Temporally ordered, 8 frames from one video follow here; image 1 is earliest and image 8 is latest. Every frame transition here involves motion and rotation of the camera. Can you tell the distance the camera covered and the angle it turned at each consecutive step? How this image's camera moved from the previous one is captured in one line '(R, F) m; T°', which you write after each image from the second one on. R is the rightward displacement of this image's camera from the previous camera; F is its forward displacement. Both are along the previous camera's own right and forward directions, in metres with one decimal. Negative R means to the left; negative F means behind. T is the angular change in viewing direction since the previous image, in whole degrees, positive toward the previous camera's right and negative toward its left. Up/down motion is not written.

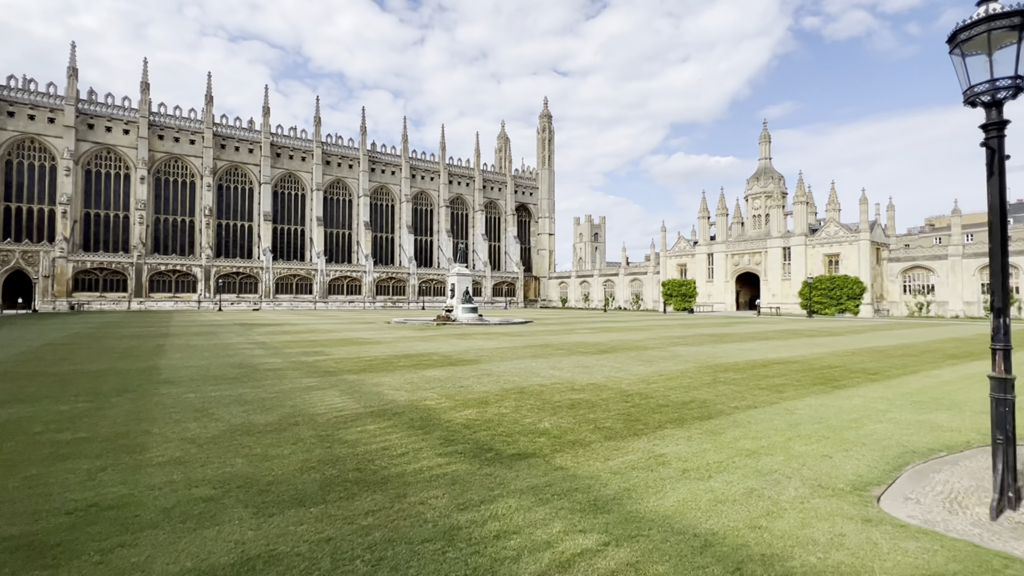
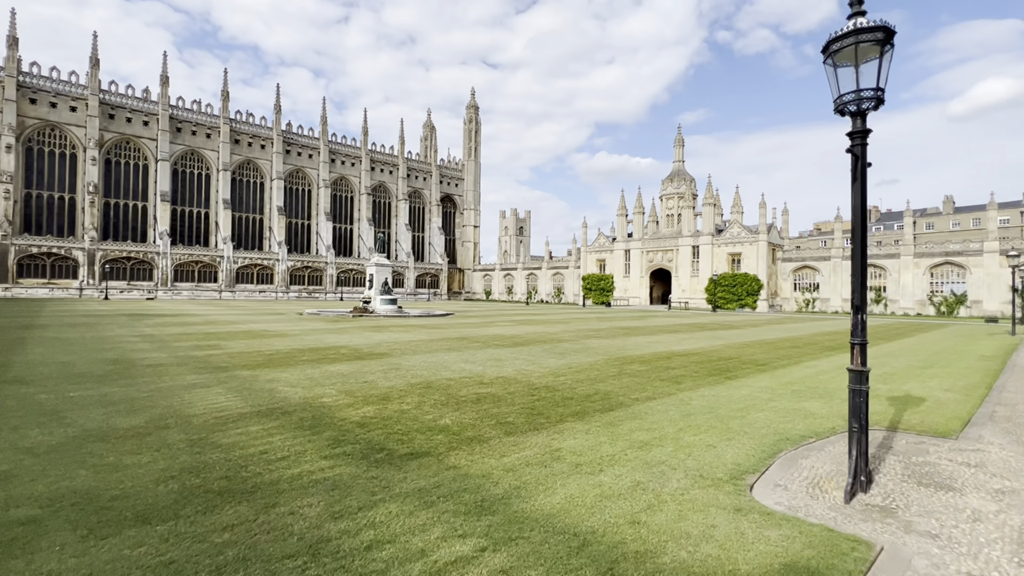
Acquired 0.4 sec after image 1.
(+0.3, +0.2) m; +9°
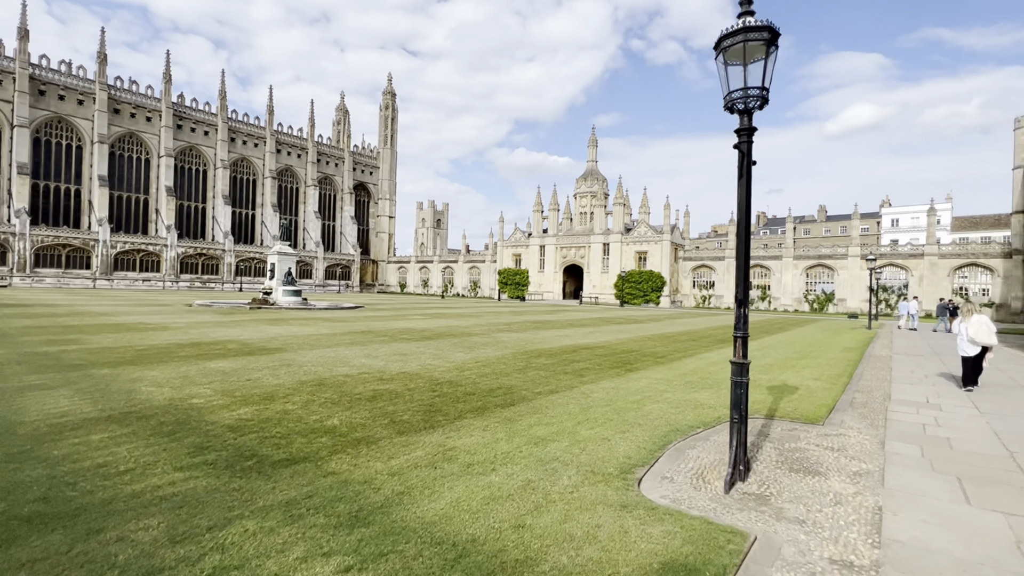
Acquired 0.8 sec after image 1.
(+0.2, +0.2) m; +9°
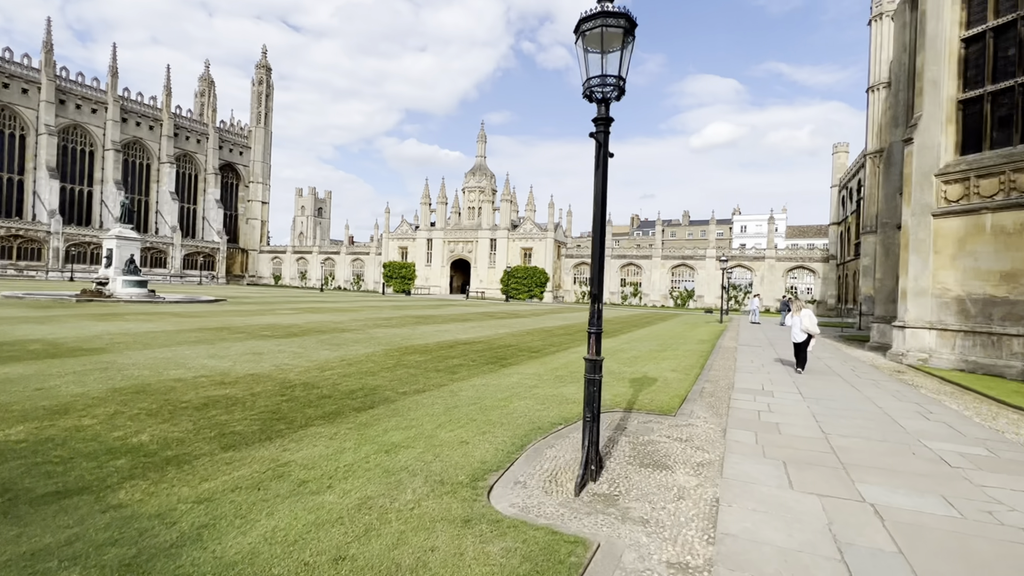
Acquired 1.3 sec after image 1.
(+0.3, +0.3) m; +13°
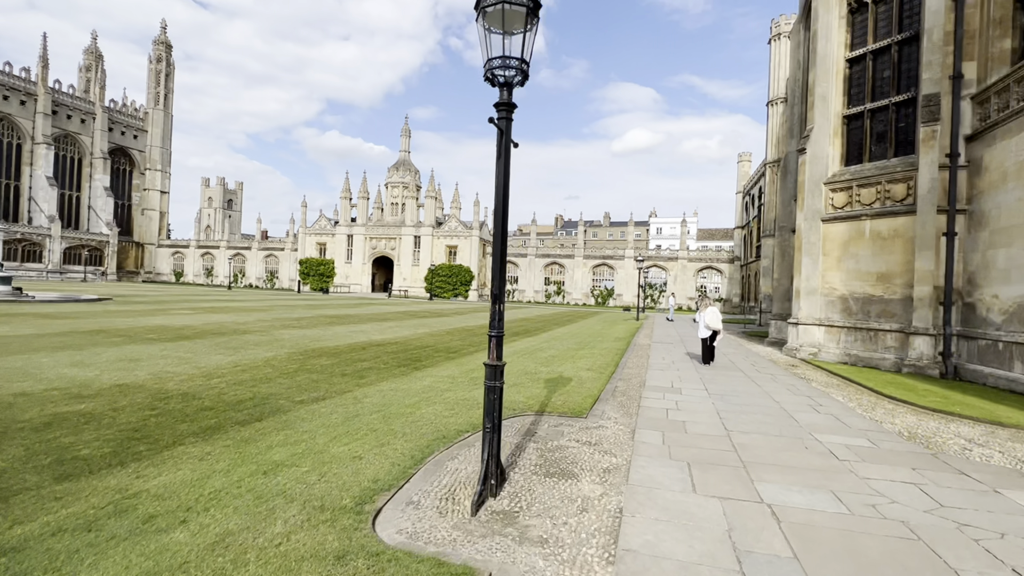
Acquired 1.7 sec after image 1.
(+0.2, +0.3) m; +8°
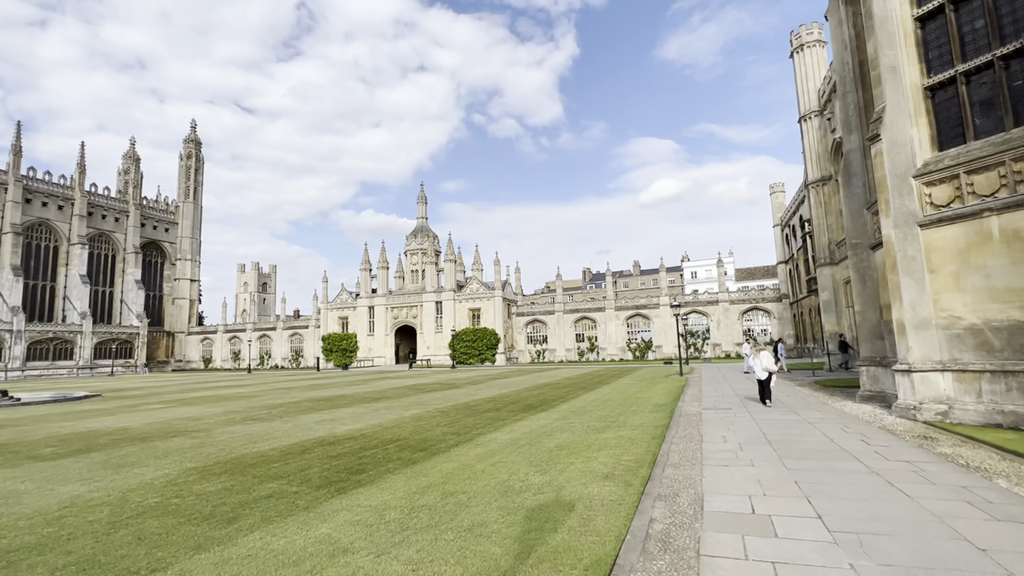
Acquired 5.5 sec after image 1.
(+0.8, +3.0) m; -4°
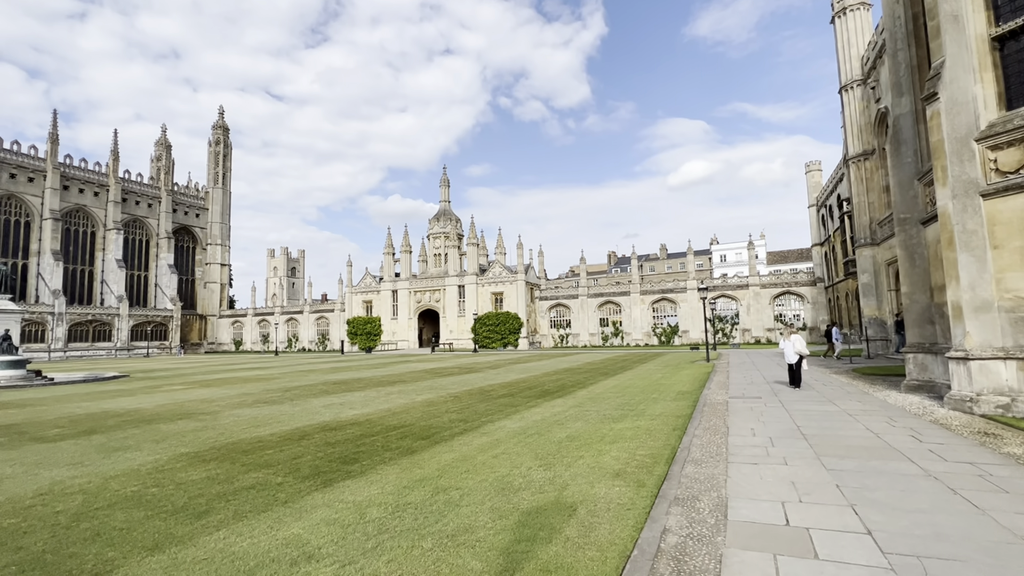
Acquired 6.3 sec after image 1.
(+0.3, +0.6) m; -3°
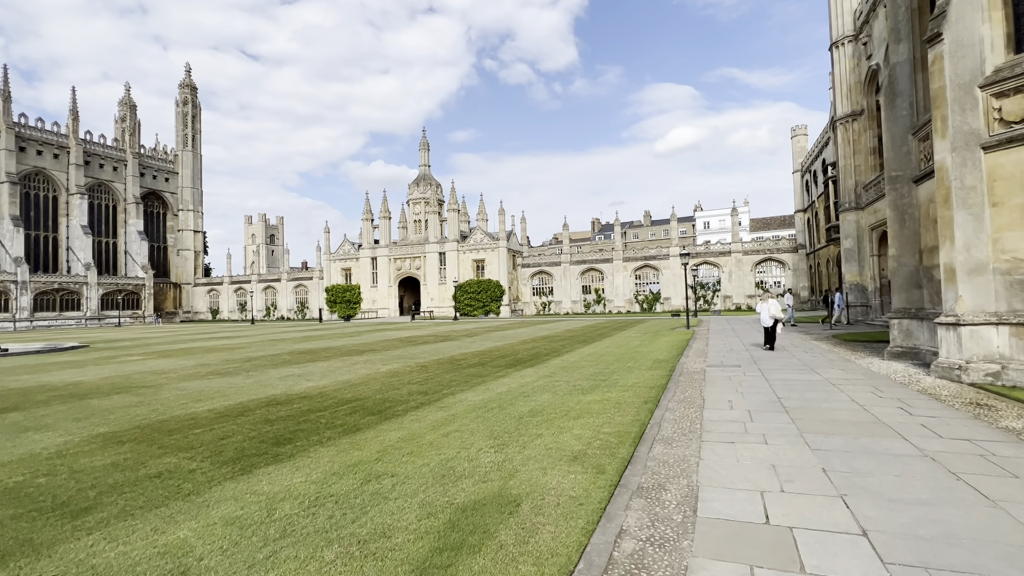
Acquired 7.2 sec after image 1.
(+0.4, +0.7) m; +2°
